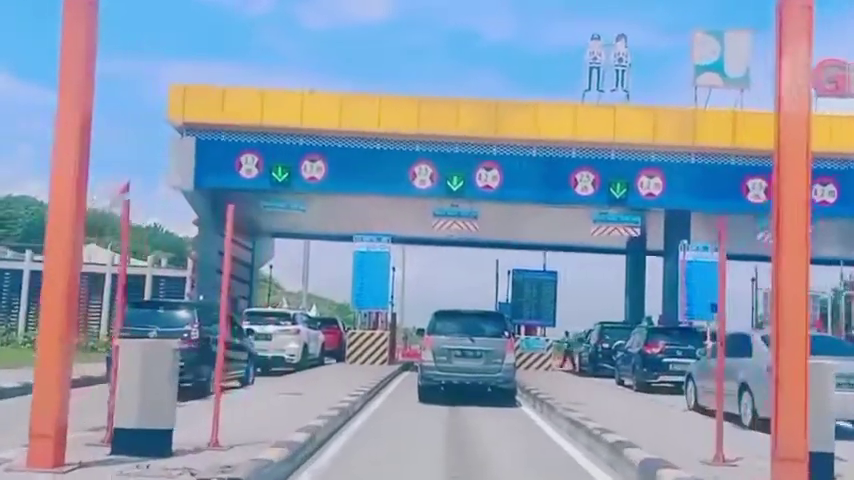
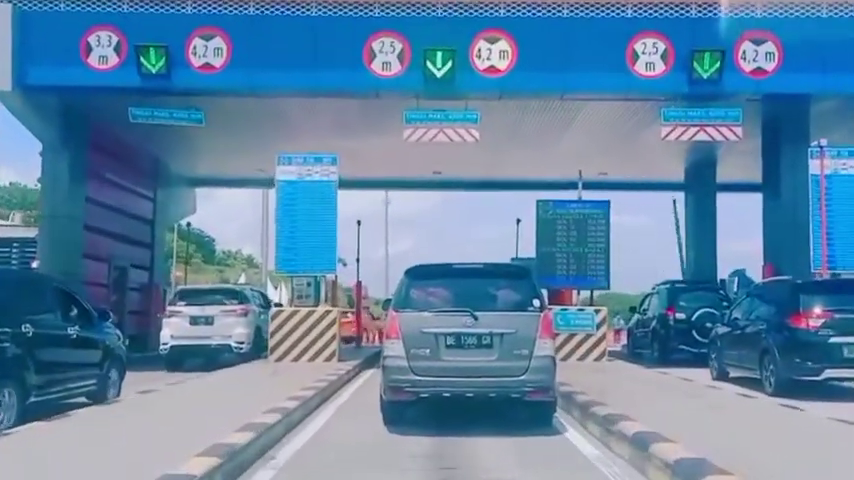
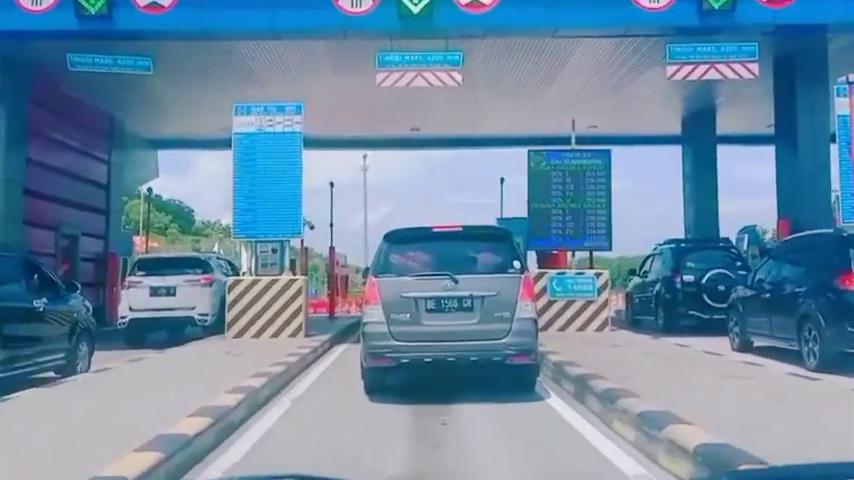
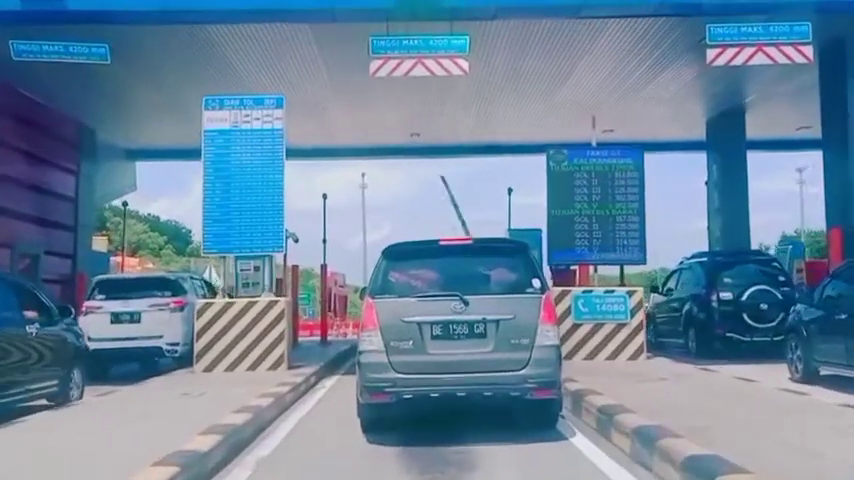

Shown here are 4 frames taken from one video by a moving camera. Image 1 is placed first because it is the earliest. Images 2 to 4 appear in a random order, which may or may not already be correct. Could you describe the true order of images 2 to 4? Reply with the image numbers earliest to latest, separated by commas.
2, 3, 4
